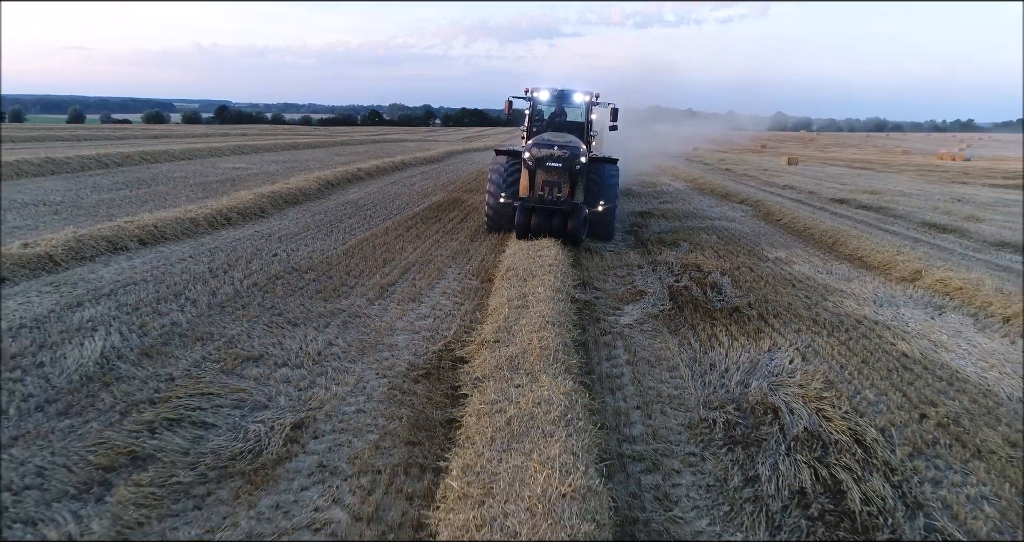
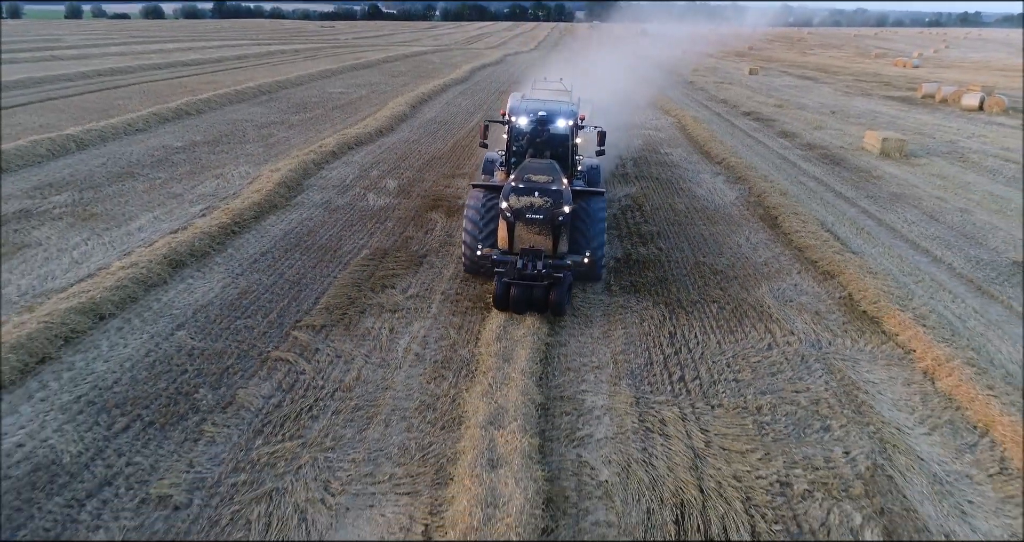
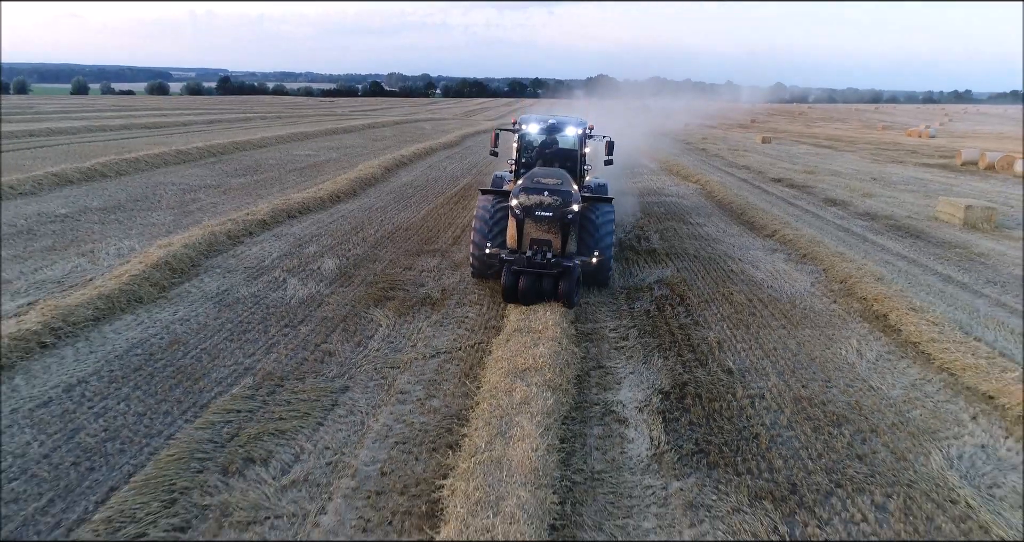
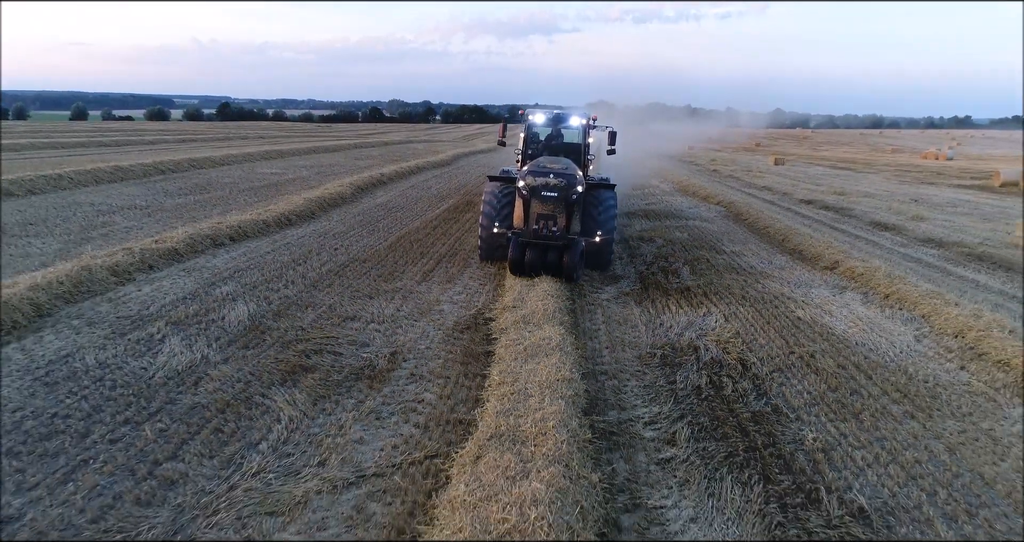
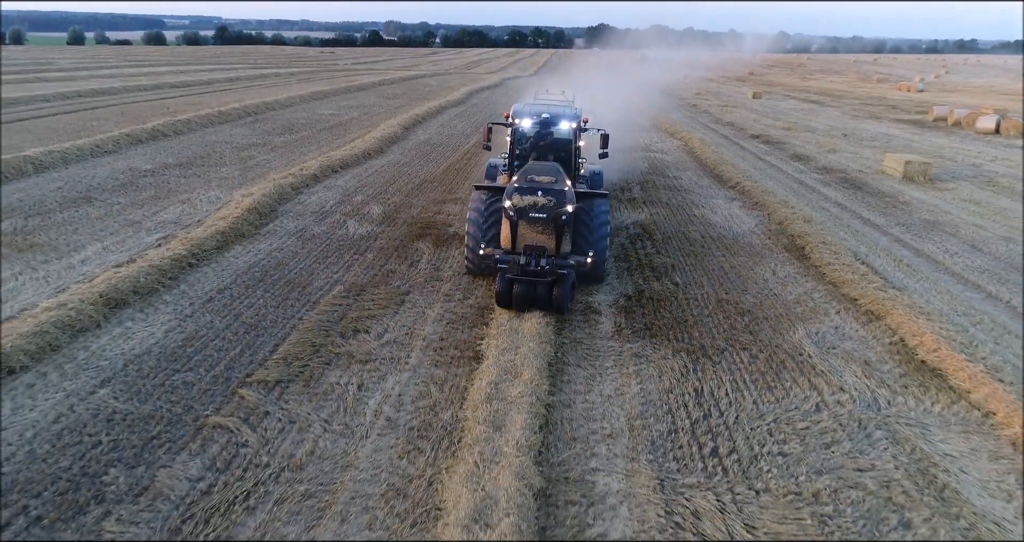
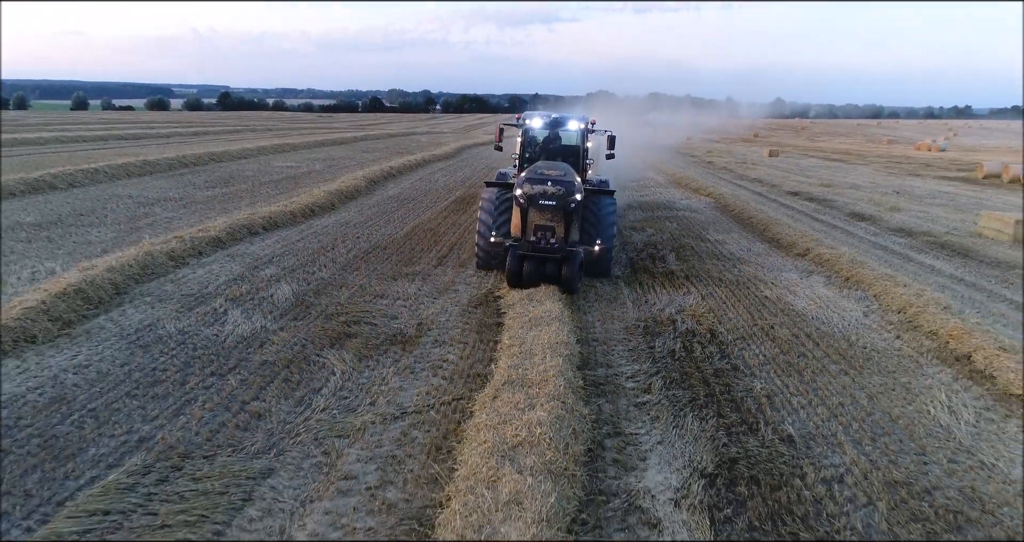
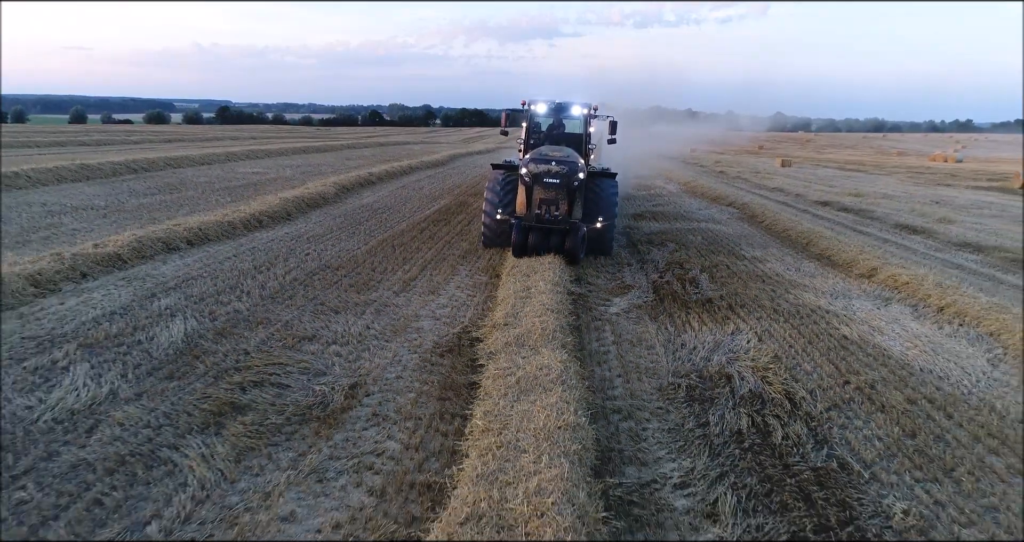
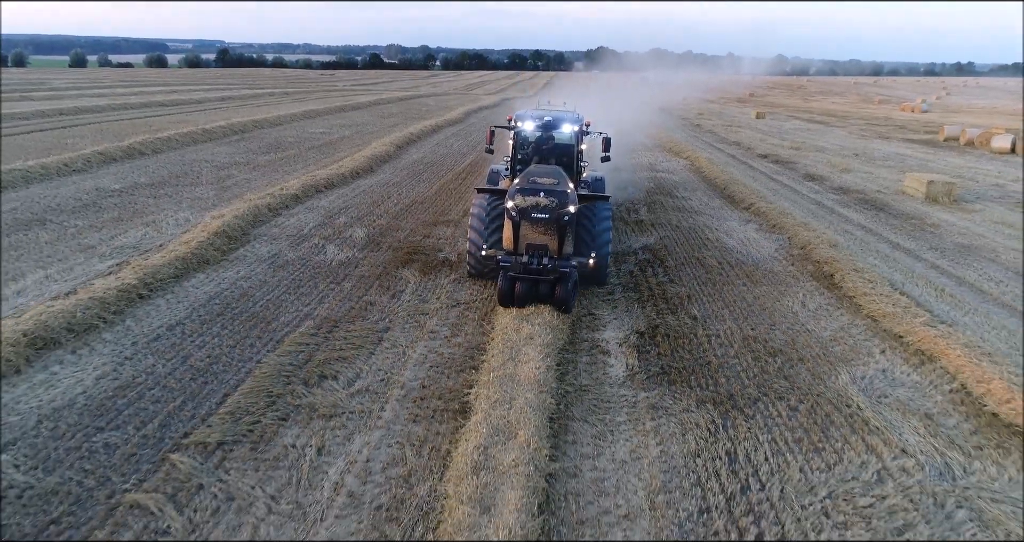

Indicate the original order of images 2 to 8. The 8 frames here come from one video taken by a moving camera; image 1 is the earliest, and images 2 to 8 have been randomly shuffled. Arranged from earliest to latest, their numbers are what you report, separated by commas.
7, 4, 6, 3, 8, 5, 2
